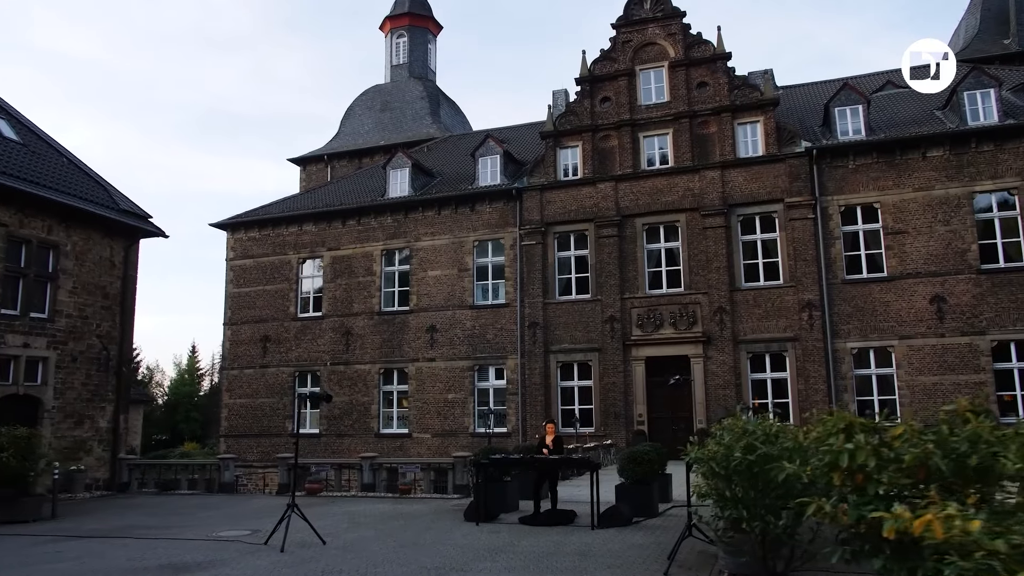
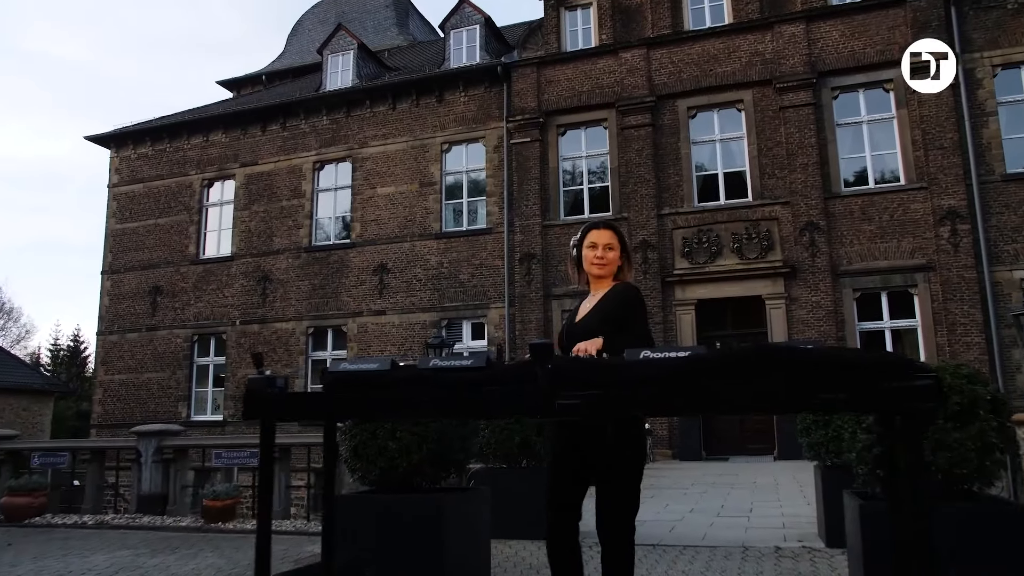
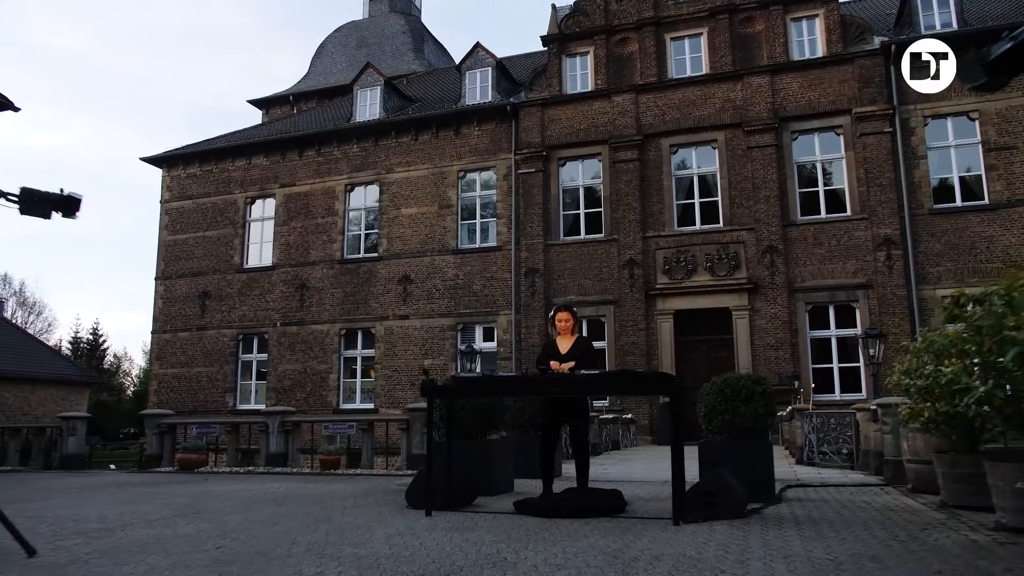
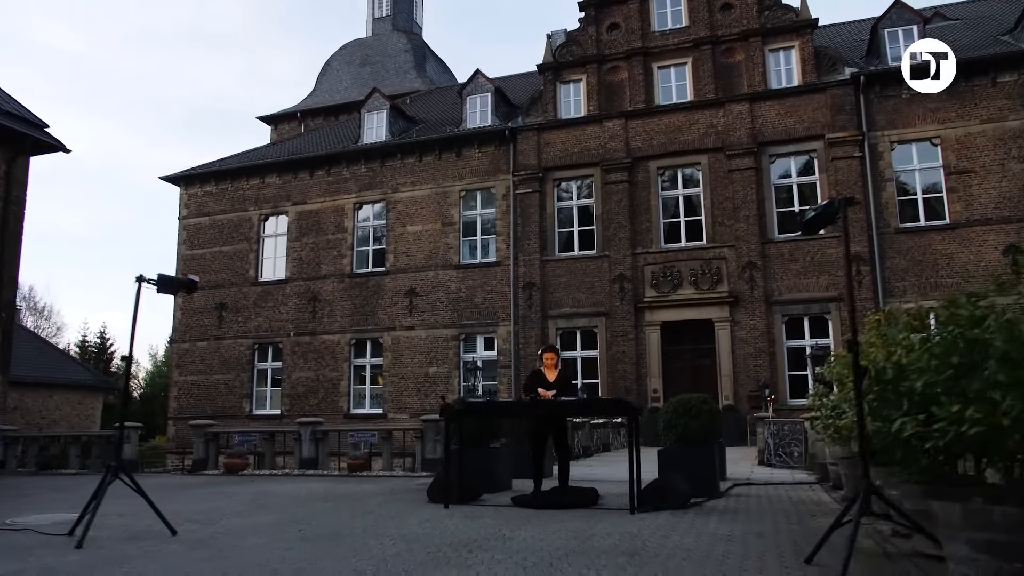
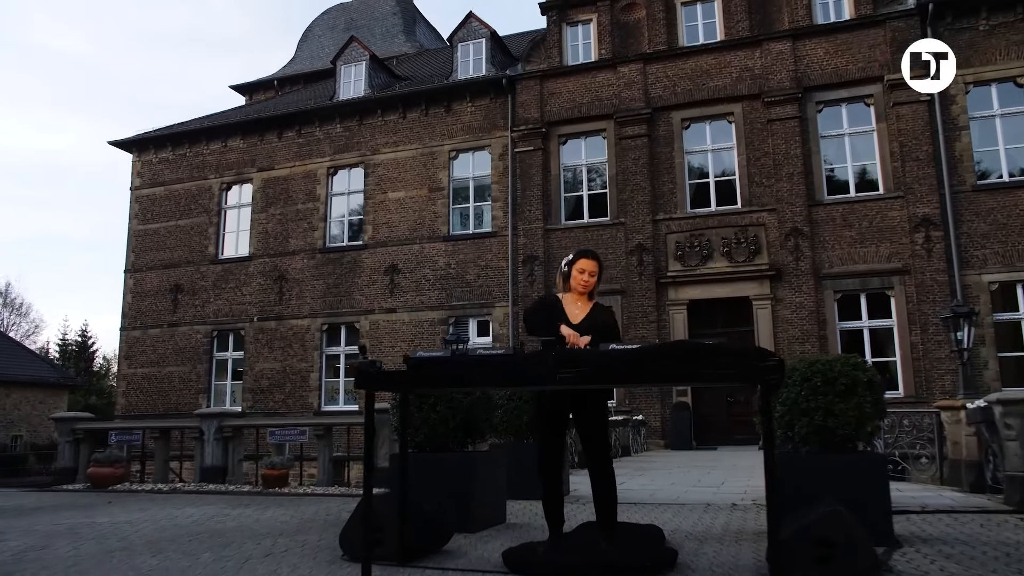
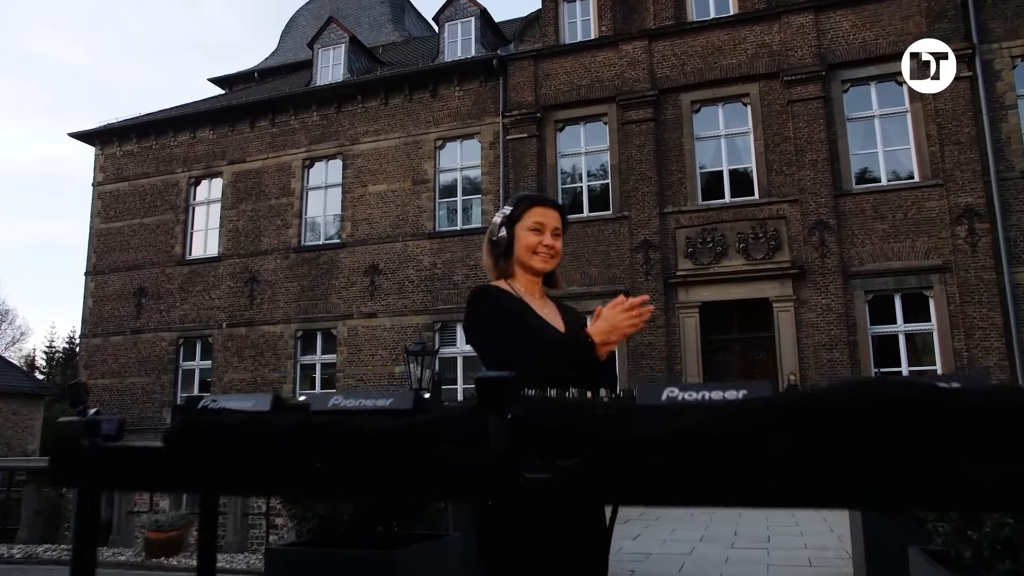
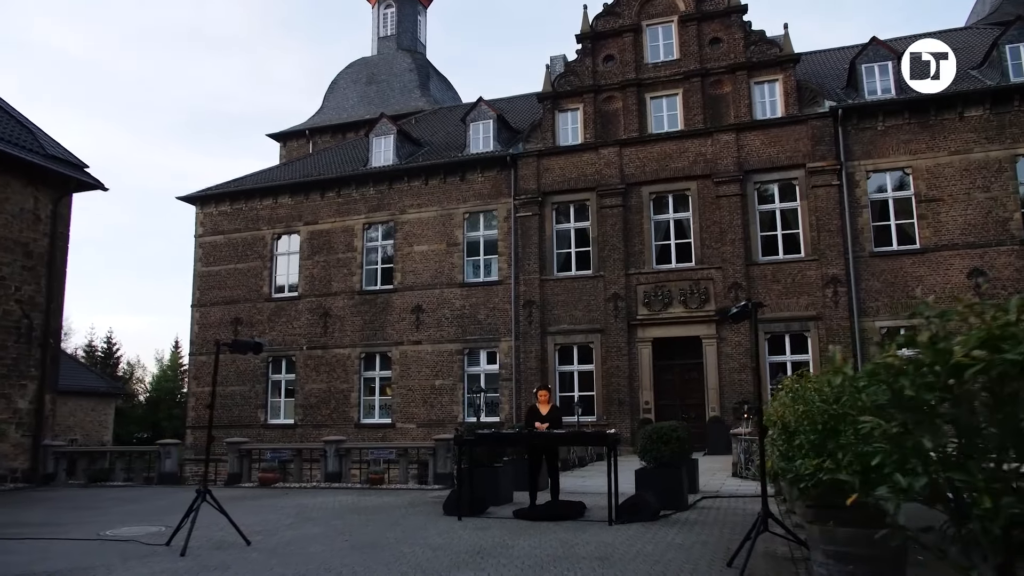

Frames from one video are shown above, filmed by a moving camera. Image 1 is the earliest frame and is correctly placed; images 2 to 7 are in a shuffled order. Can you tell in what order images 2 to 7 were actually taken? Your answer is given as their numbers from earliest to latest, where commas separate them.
7, 4, 3, 5, 2, 6
